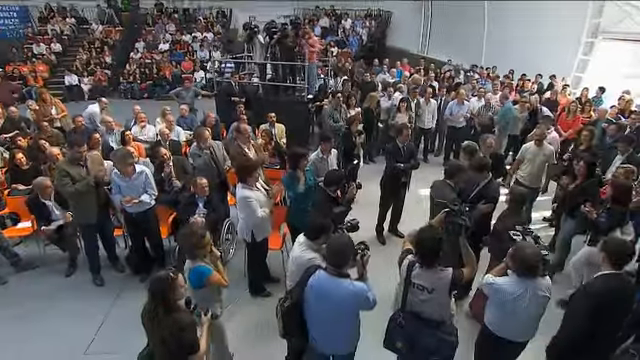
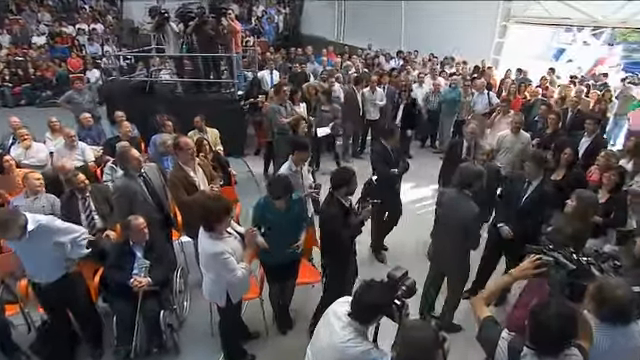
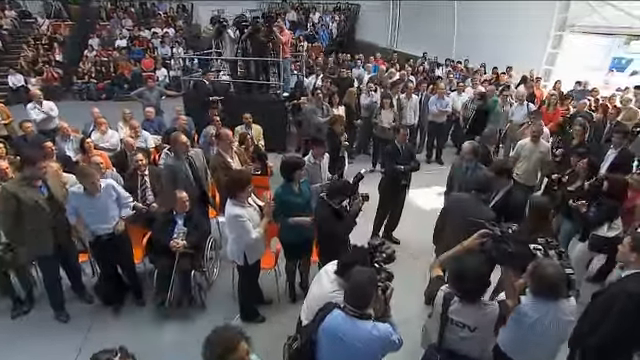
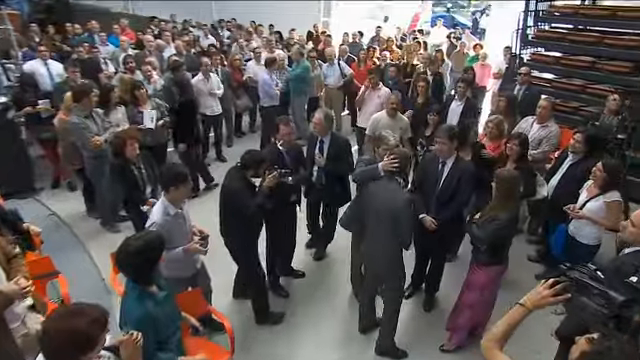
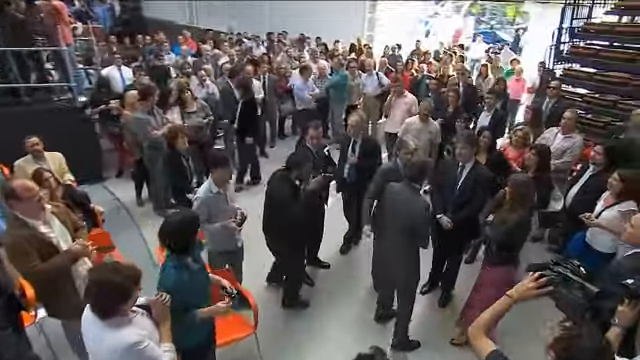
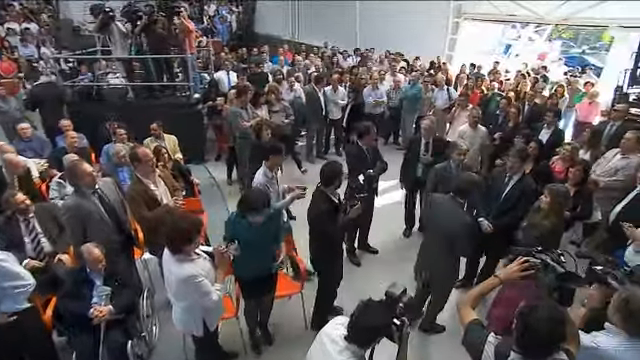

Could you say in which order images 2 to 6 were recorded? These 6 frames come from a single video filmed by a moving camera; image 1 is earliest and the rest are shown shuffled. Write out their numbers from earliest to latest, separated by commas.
3, 2, 6, 5, 4
